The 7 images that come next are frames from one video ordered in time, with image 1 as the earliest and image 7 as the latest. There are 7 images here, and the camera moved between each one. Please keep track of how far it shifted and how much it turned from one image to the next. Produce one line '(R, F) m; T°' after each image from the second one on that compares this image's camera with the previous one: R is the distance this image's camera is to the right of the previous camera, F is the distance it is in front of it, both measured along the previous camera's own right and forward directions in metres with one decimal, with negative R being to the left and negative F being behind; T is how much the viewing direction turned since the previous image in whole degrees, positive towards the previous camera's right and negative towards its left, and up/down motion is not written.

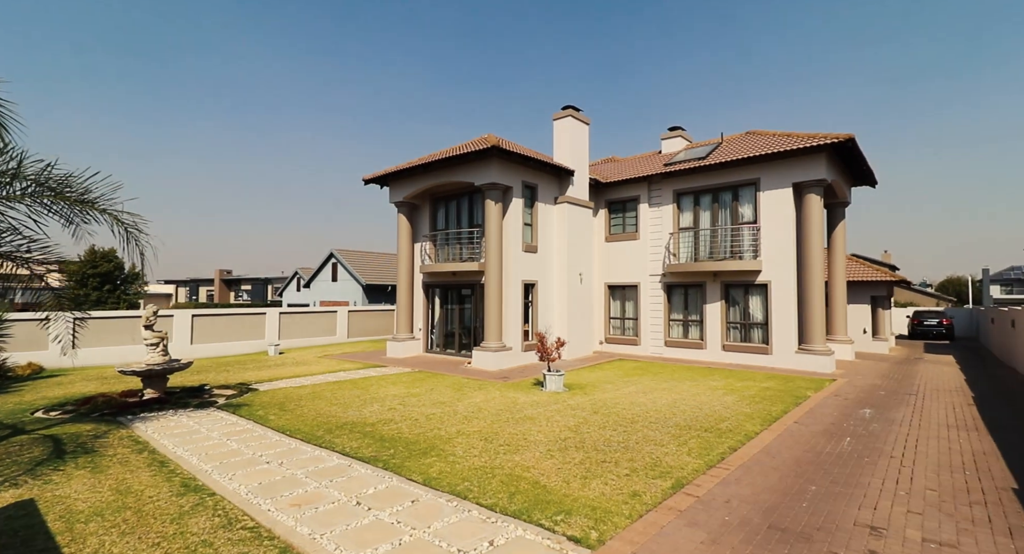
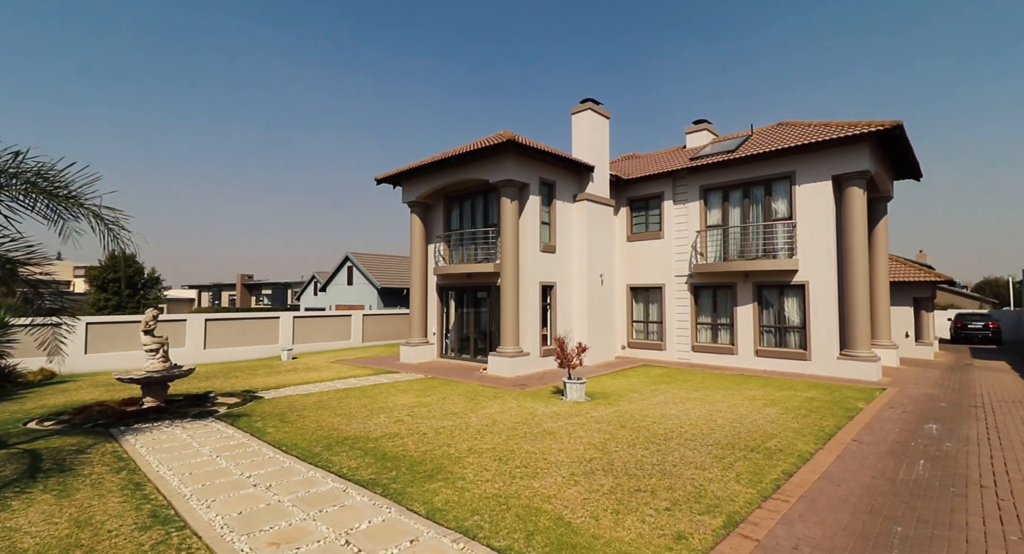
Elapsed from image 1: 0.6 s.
(0.0, +0.8) m; -2°
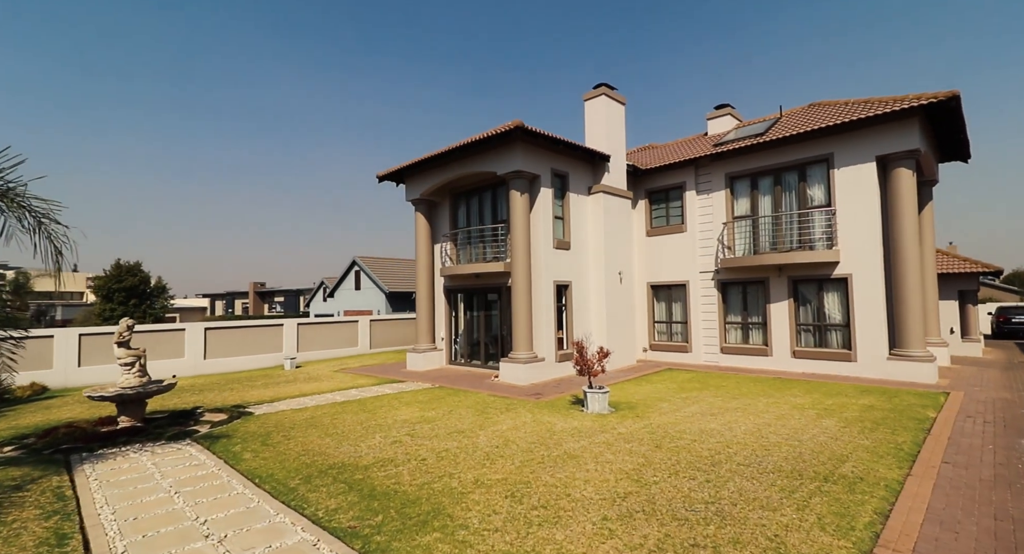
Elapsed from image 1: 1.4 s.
(0.0, +1.2) m; -1°
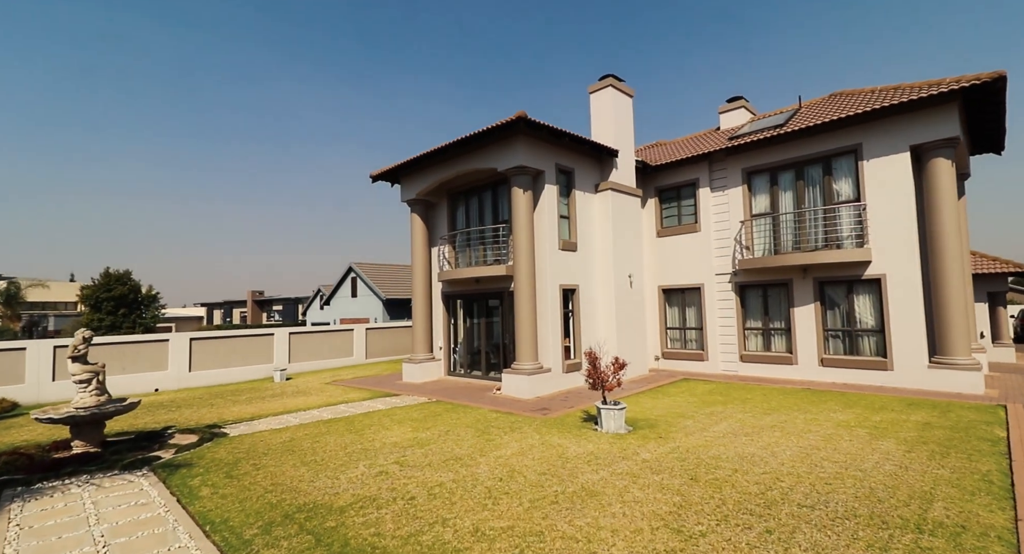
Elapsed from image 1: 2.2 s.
(-0.1, +1.1) m; 0°
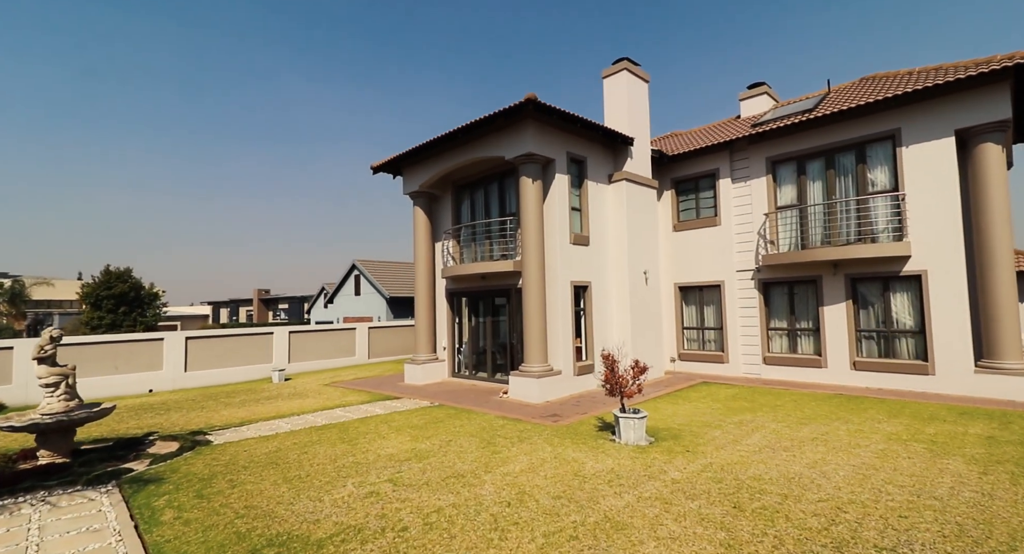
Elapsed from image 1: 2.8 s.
(0.0, +0.9) m; -1°
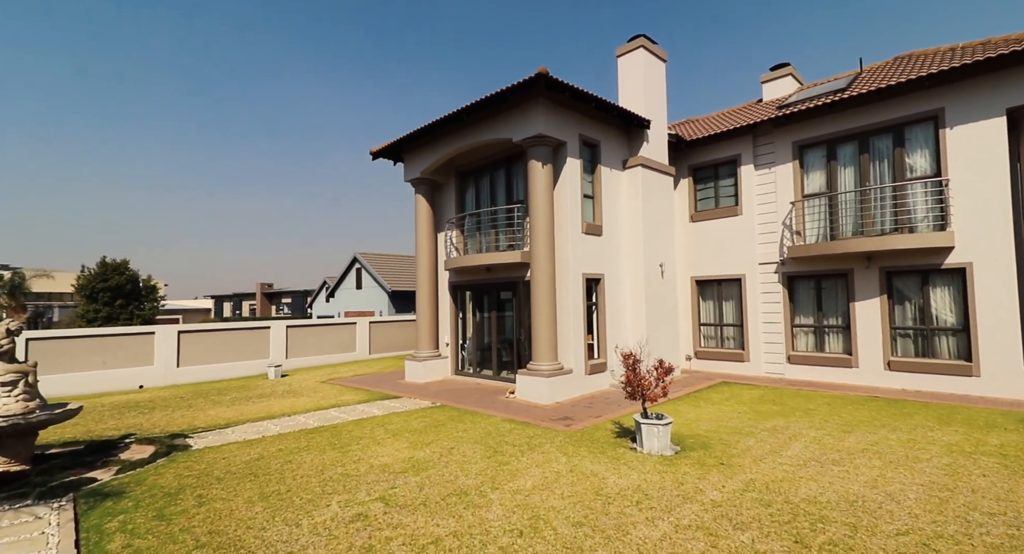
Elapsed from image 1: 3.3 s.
(-0.1, +0.9) m; 0°
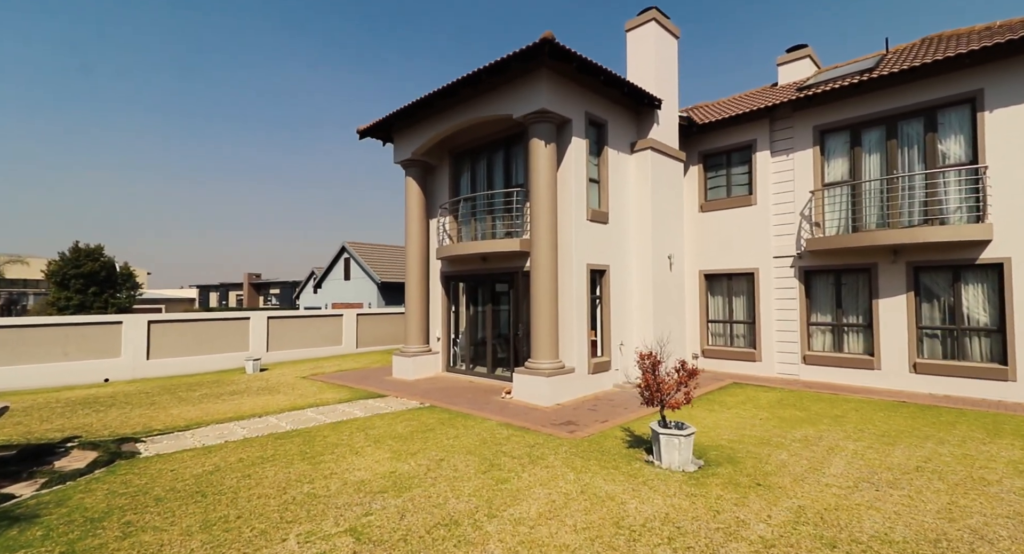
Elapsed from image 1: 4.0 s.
(-0.1, +1.0) m; +1°
